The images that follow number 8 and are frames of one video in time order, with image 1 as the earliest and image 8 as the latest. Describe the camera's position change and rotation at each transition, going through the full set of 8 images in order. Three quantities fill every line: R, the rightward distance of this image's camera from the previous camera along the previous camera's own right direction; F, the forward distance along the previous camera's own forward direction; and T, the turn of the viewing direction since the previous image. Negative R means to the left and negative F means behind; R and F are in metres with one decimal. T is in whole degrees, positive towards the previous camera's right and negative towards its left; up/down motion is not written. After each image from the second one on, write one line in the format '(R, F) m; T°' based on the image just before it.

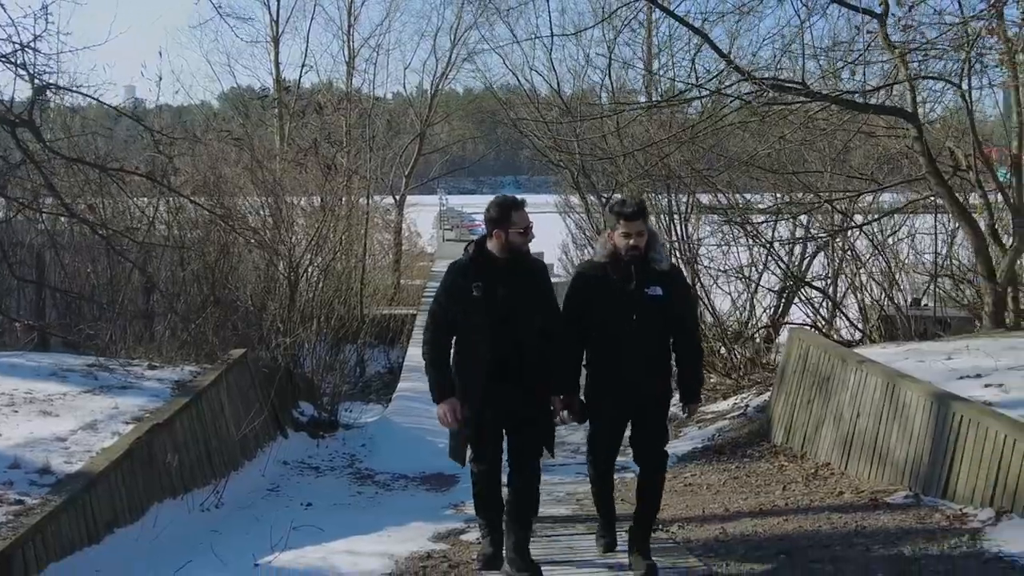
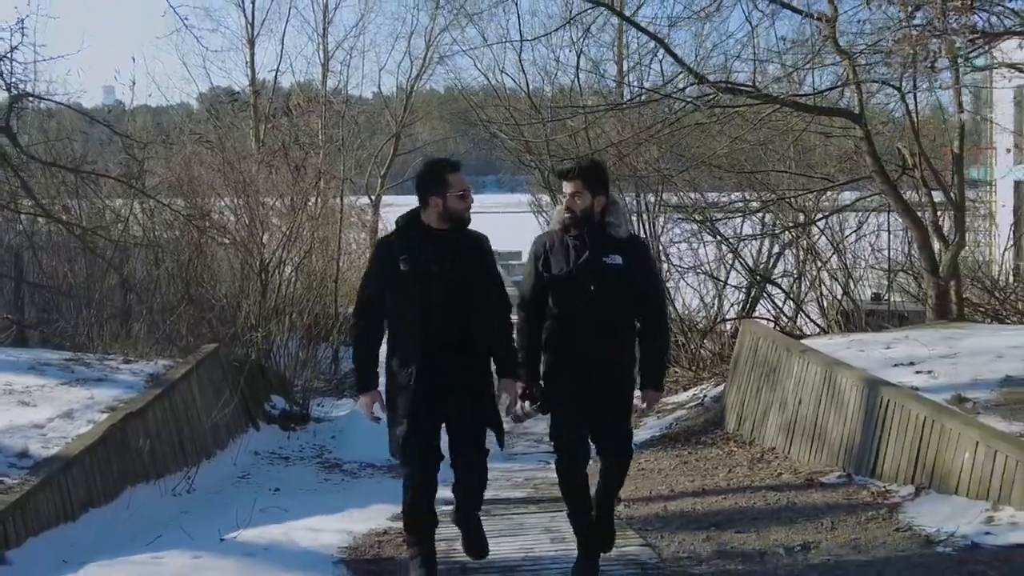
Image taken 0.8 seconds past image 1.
(+0.1, -0.3) m; +1°
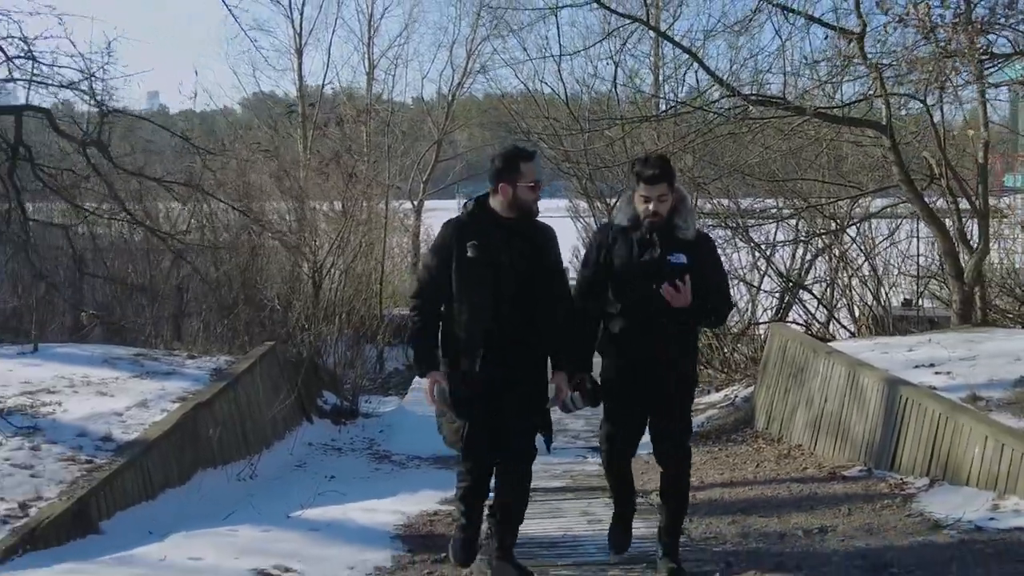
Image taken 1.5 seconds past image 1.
(0.0, -0.4) m; -2°
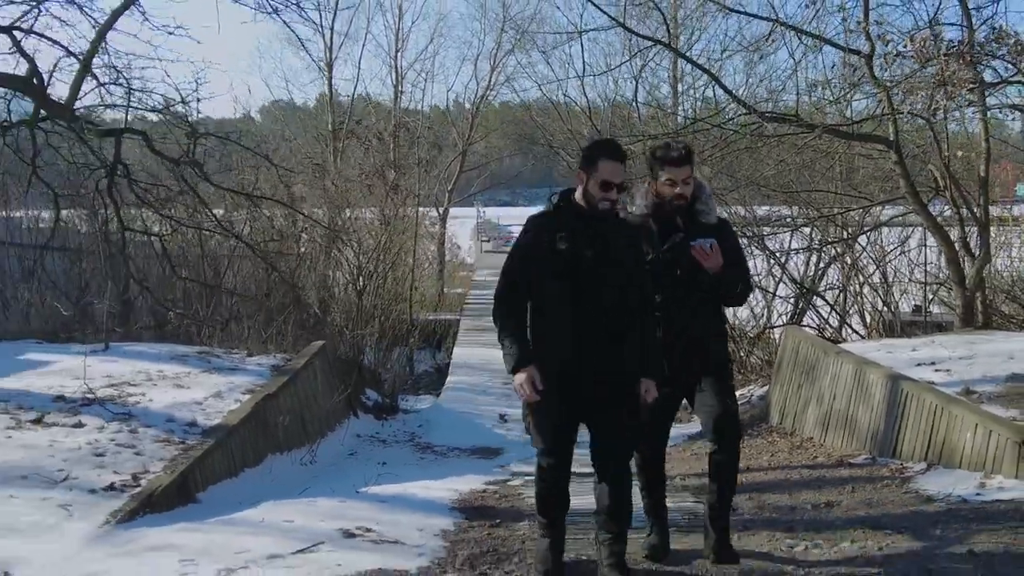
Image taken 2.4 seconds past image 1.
(-0.1, -0.7) m; -1°
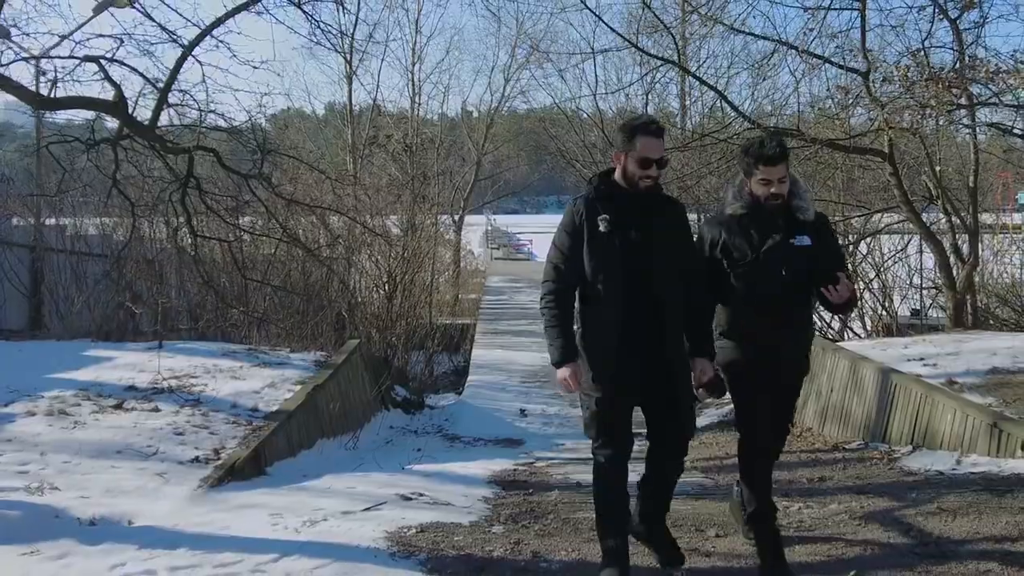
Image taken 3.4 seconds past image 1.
(-0.1, -0.8) m; 0°
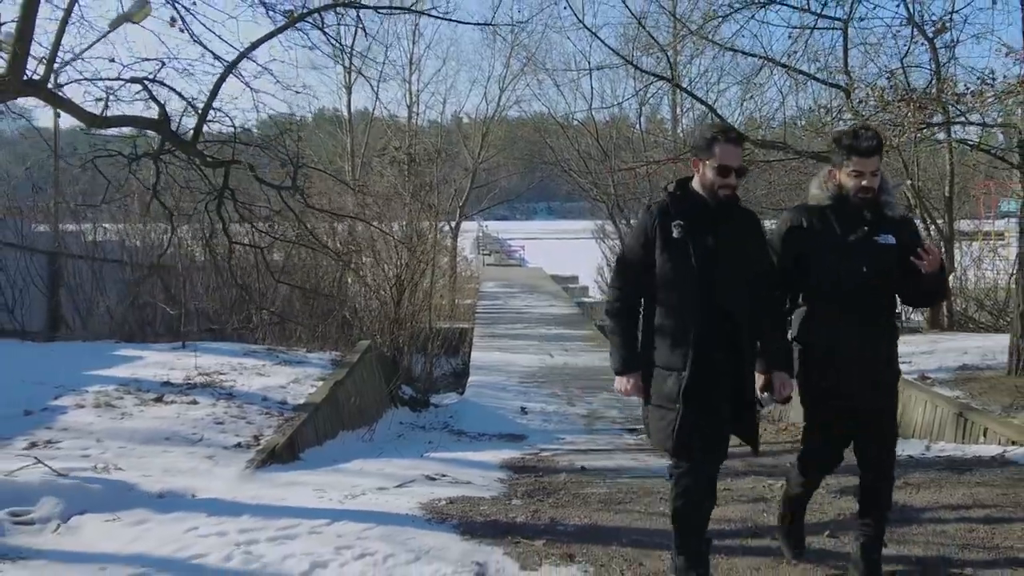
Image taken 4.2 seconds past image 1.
(-0.1, -0.6) m; +1°
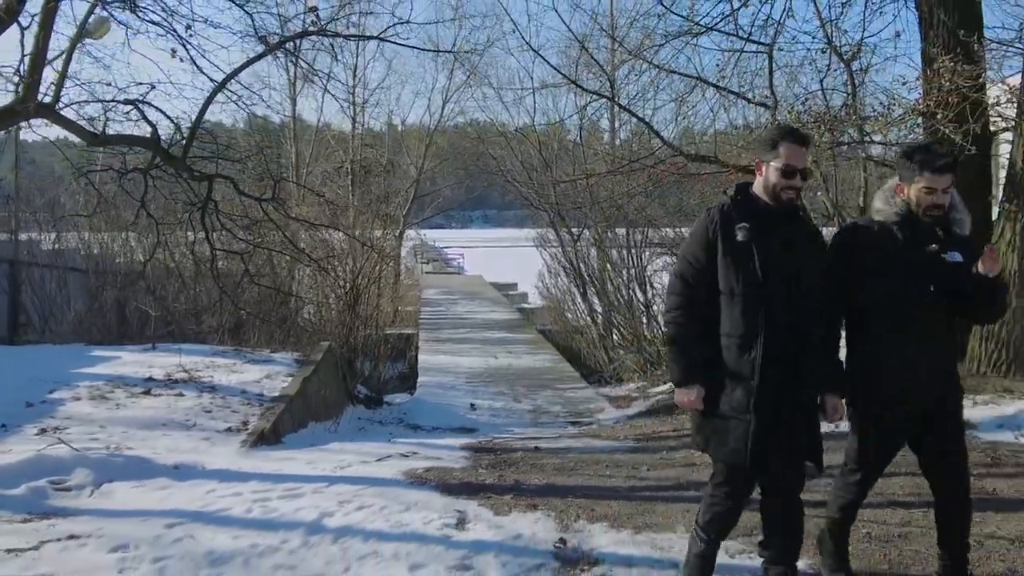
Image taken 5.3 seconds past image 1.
(-0.2, -0.8) m; +3°
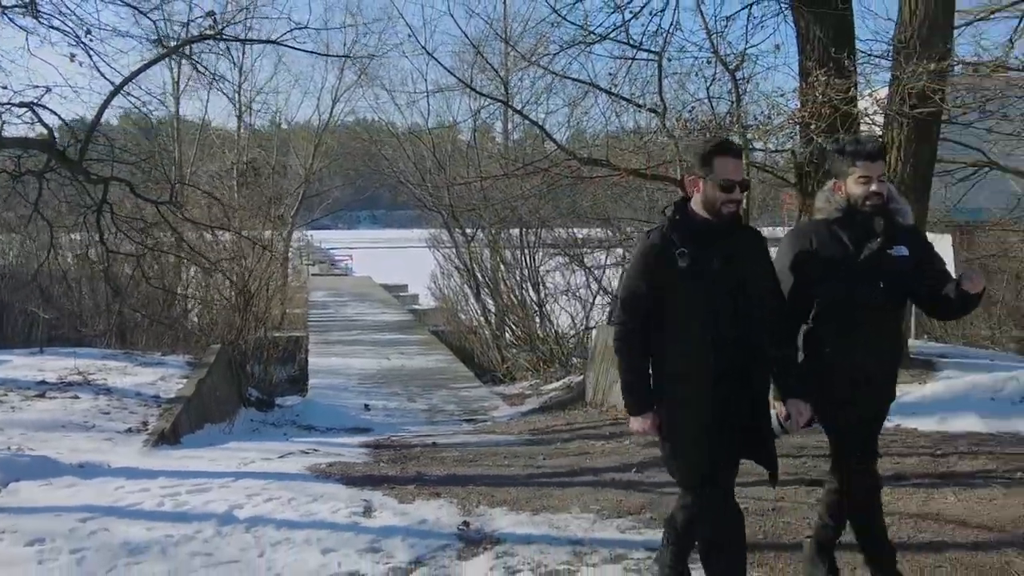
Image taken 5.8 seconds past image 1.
(-0.1, -0.3) m; +5°
